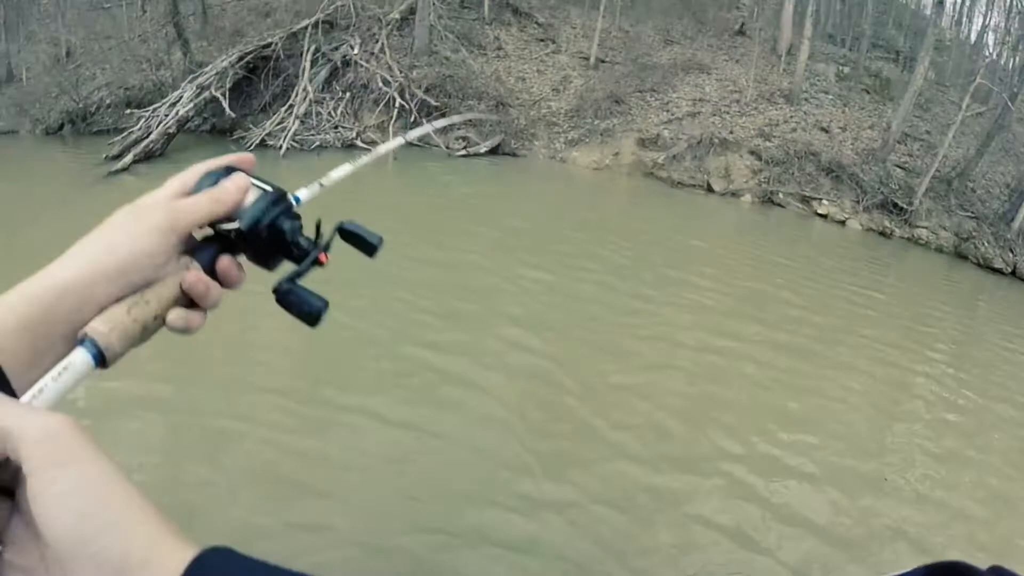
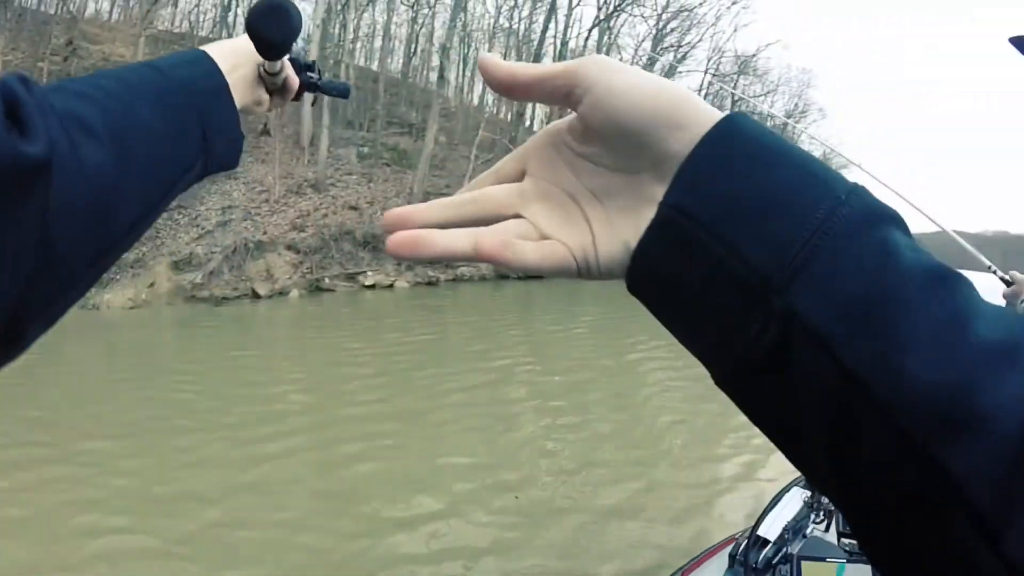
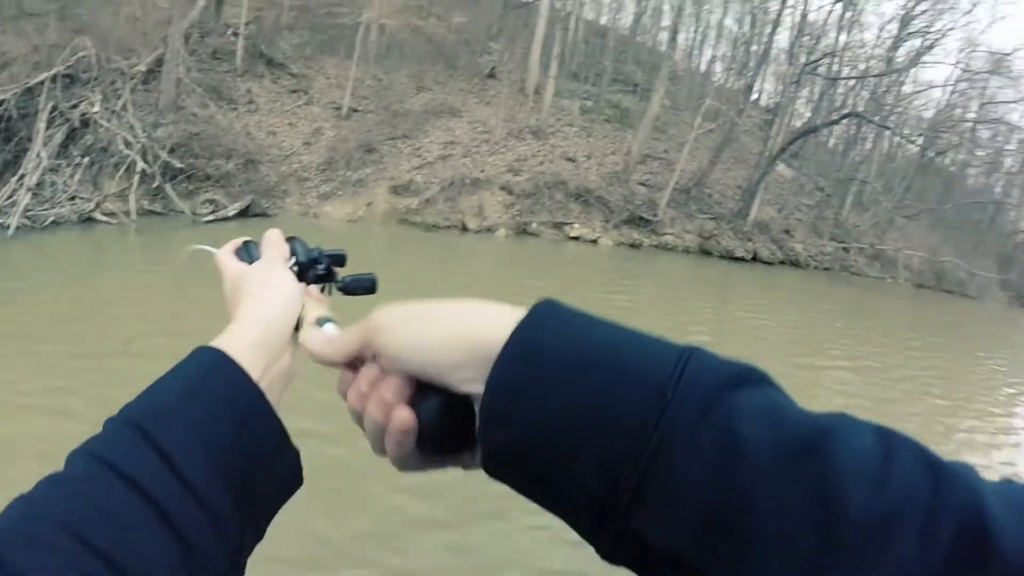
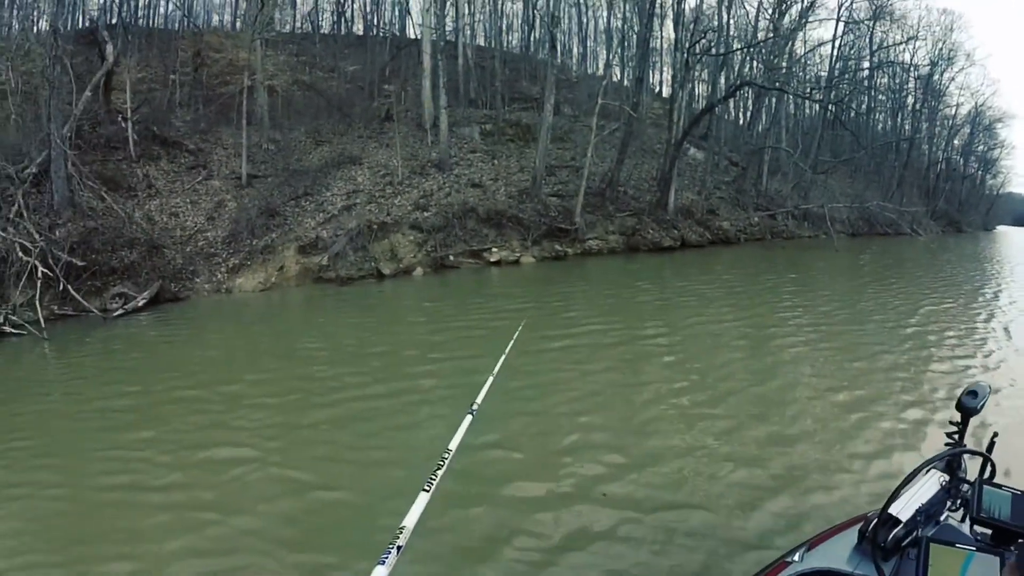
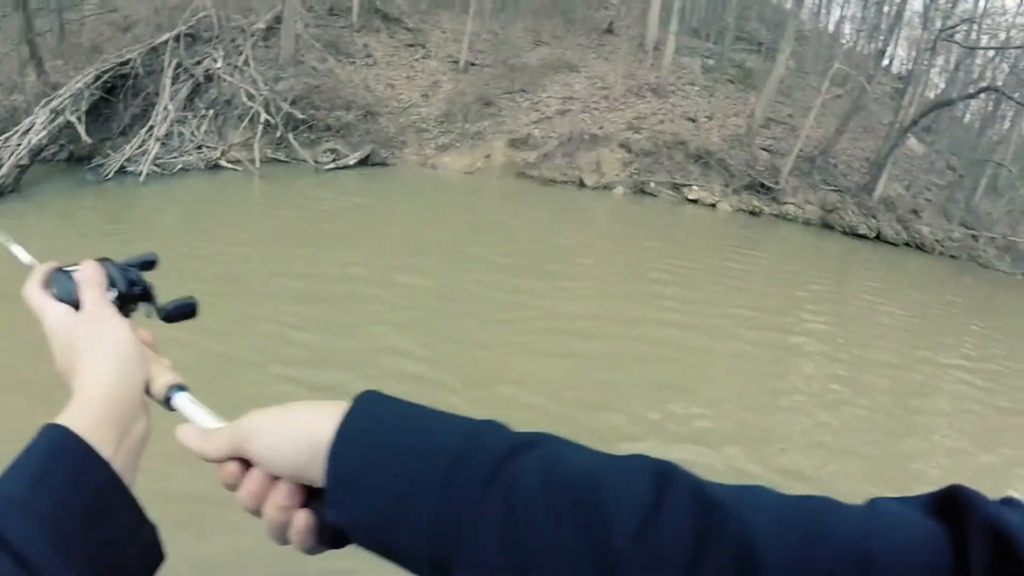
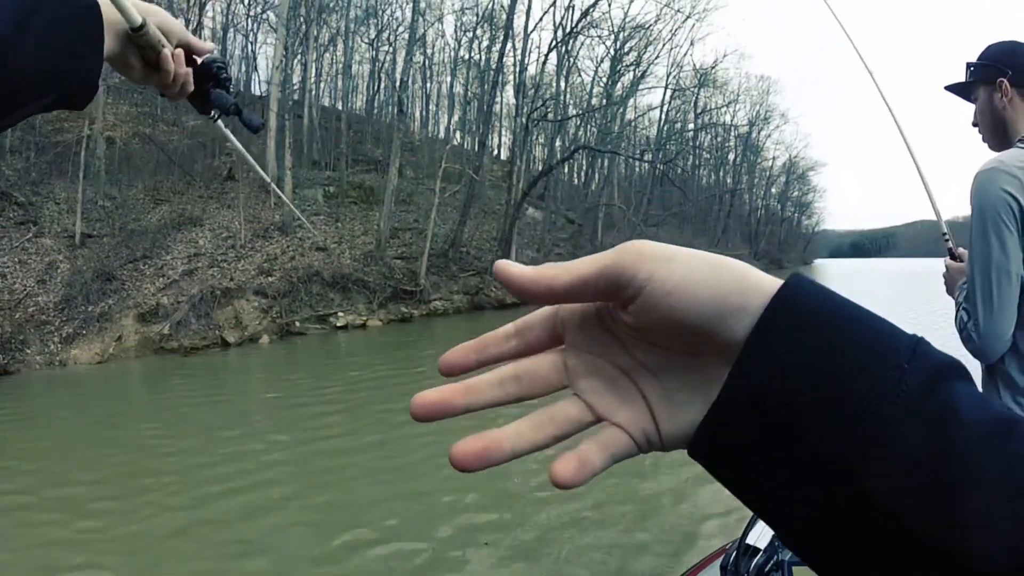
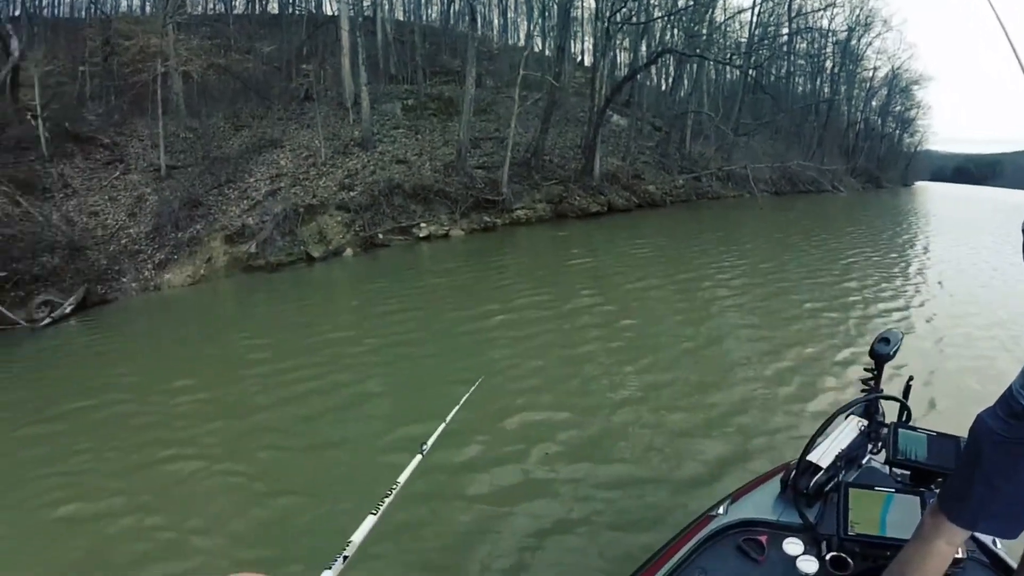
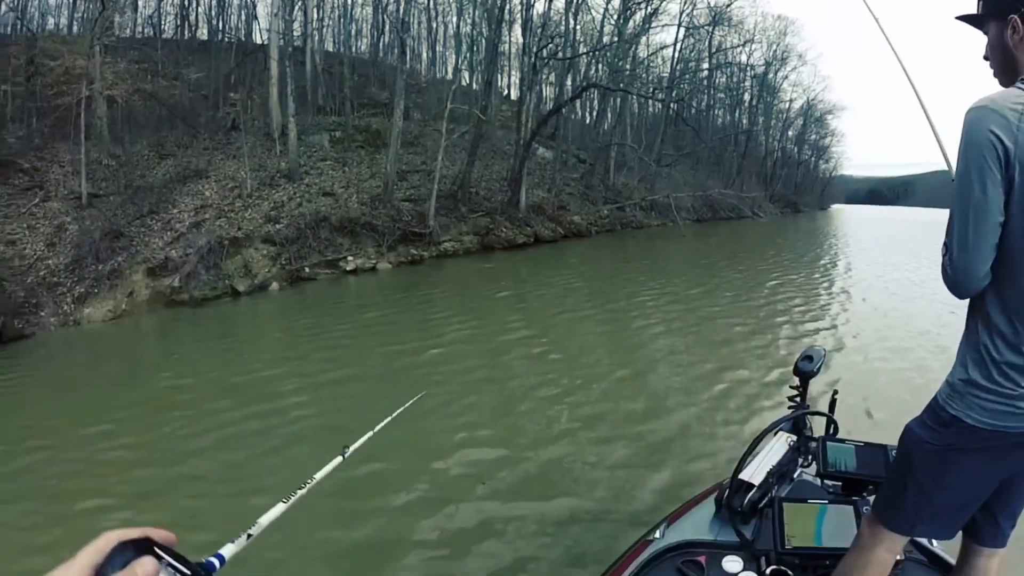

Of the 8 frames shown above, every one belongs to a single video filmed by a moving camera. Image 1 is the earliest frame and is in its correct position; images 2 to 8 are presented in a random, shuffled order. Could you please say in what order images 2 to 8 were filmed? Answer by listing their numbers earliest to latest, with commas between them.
5, 3, 2, 6, 8, 7, 4
